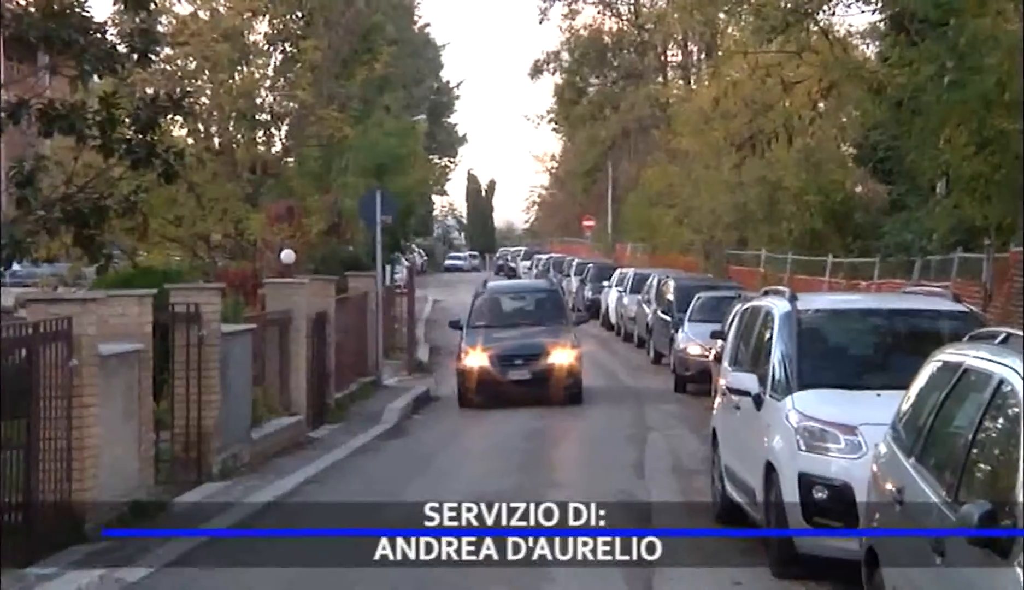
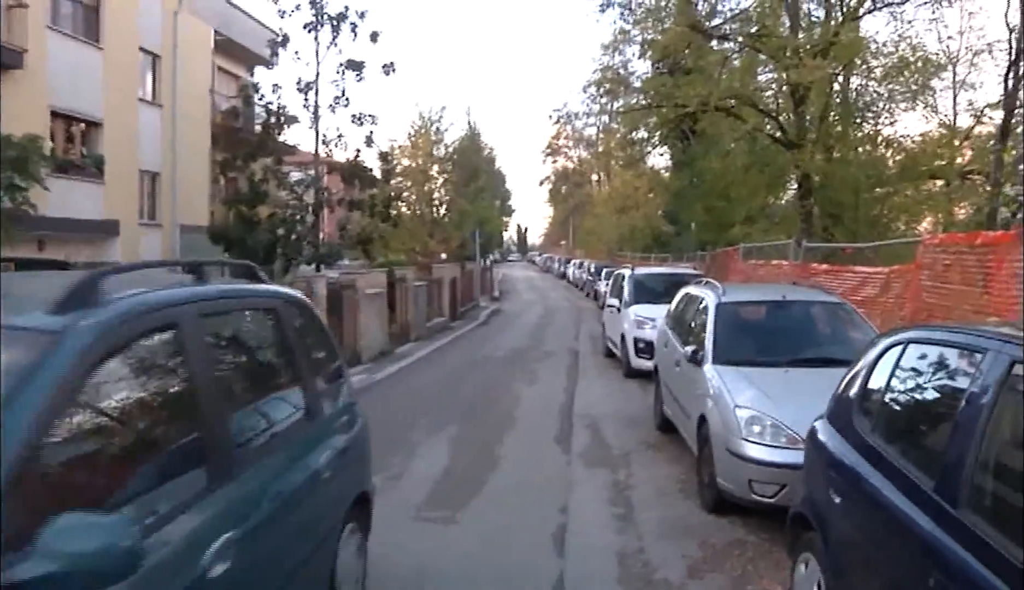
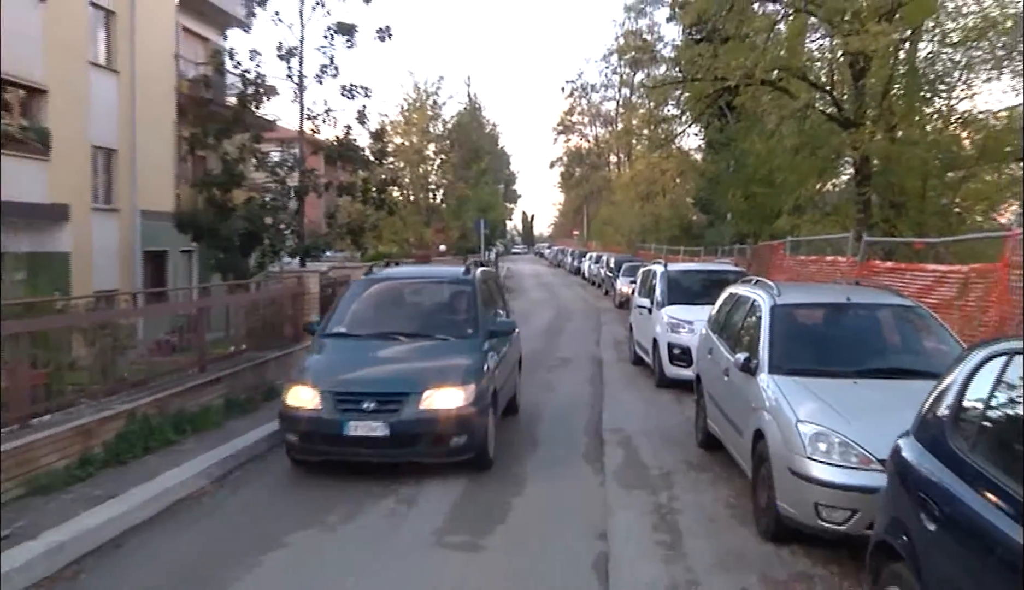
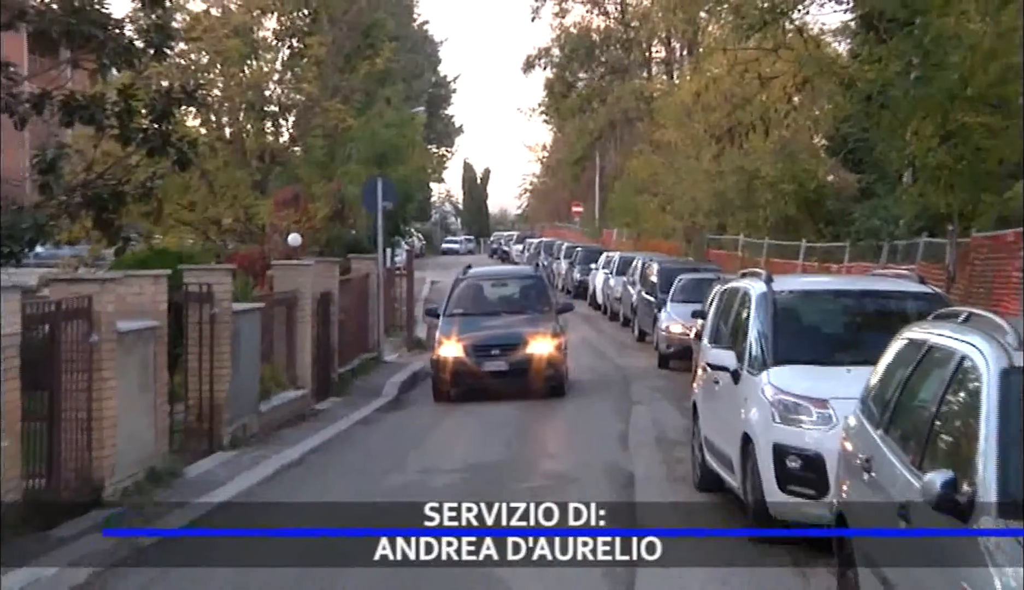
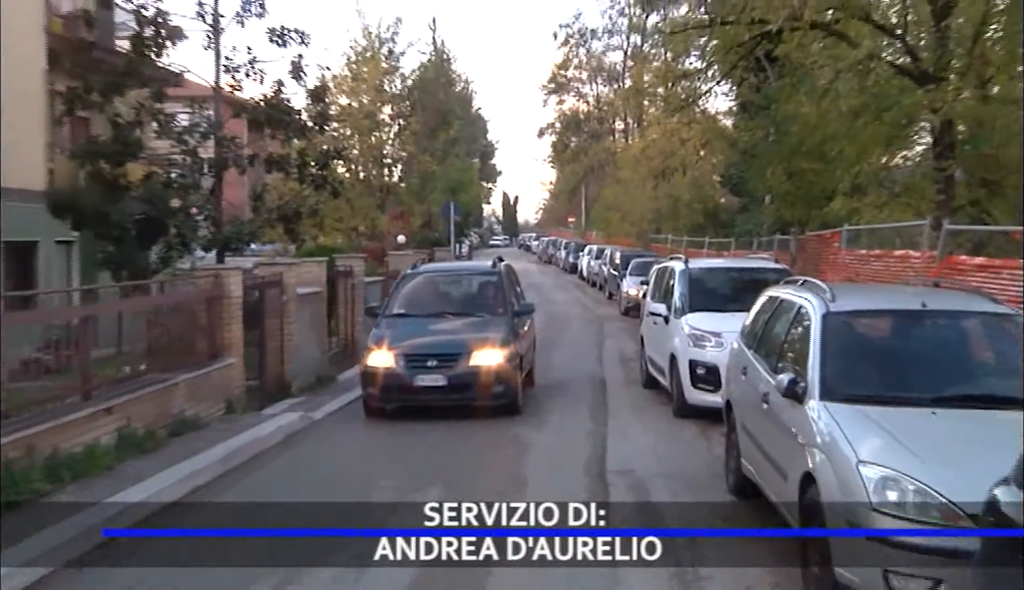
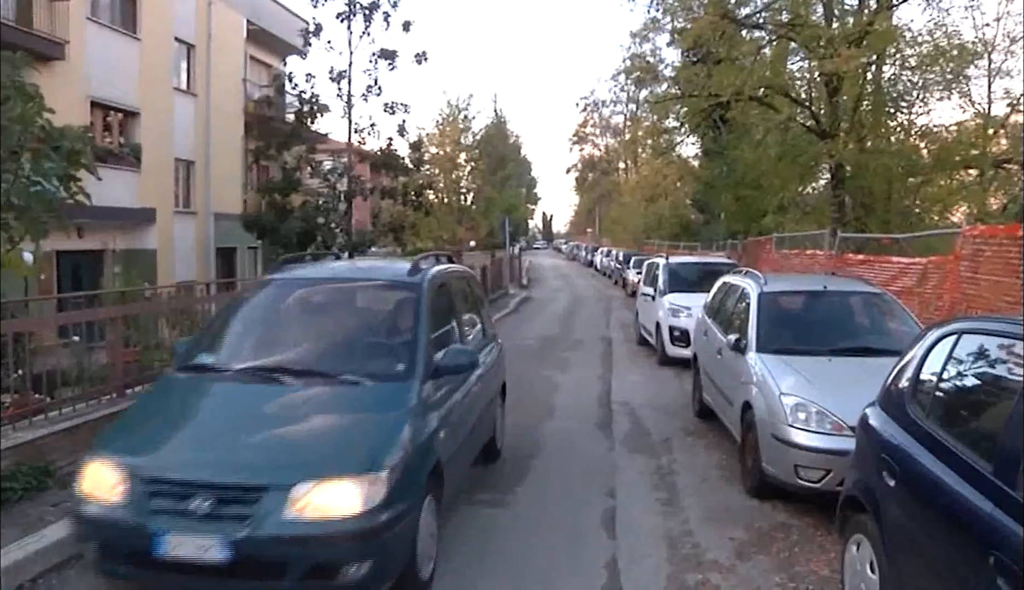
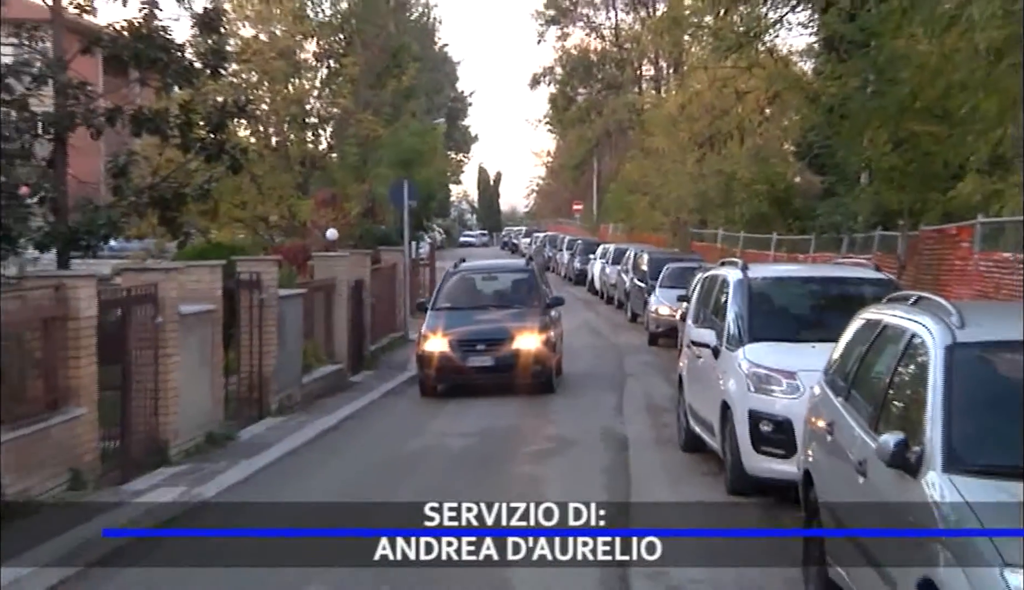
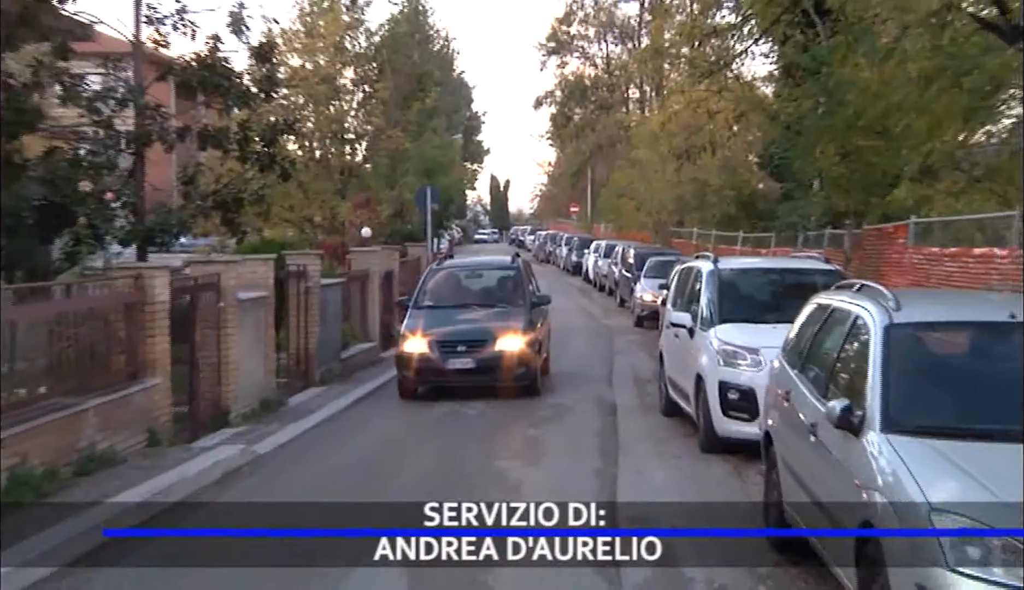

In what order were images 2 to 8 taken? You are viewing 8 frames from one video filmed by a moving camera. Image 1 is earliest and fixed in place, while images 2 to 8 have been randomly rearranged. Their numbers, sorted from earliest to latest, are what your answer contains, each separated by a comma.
4, 7, 8, 5, 3, 6, 2
